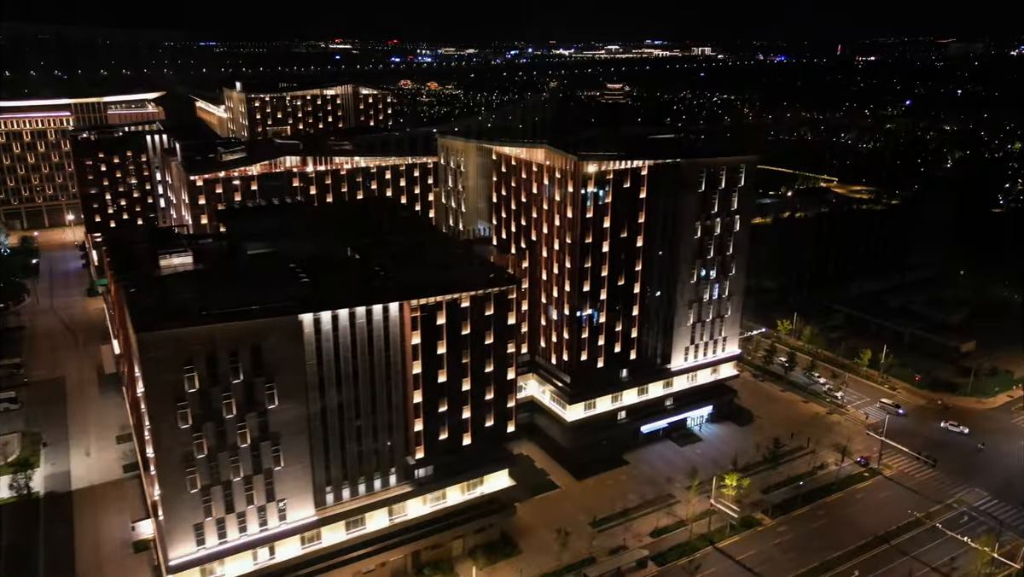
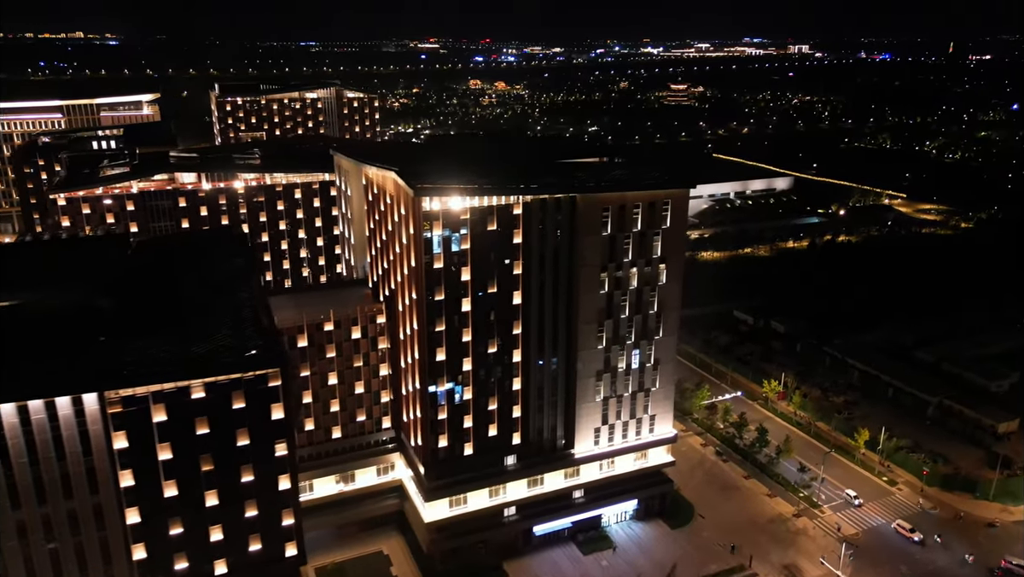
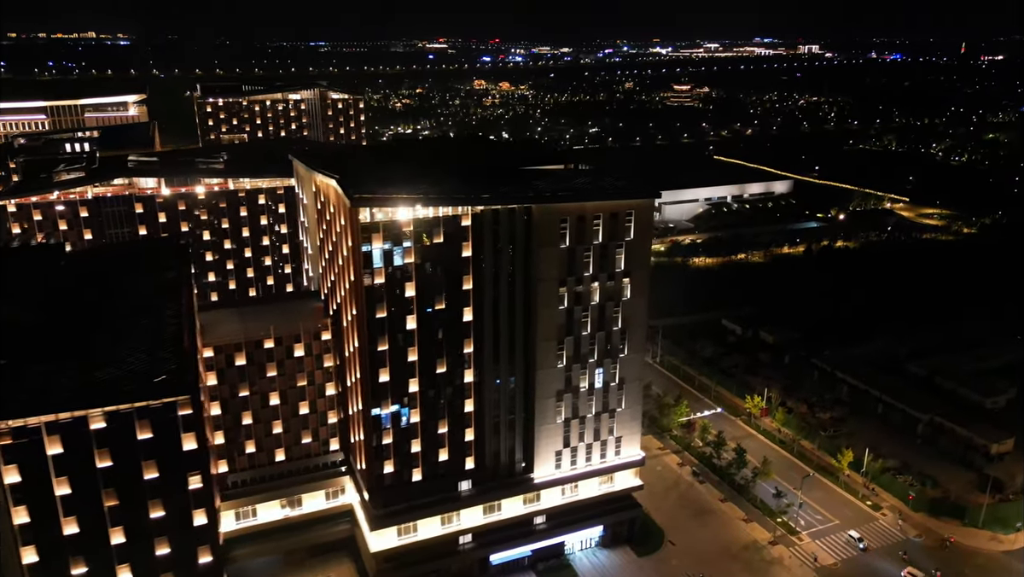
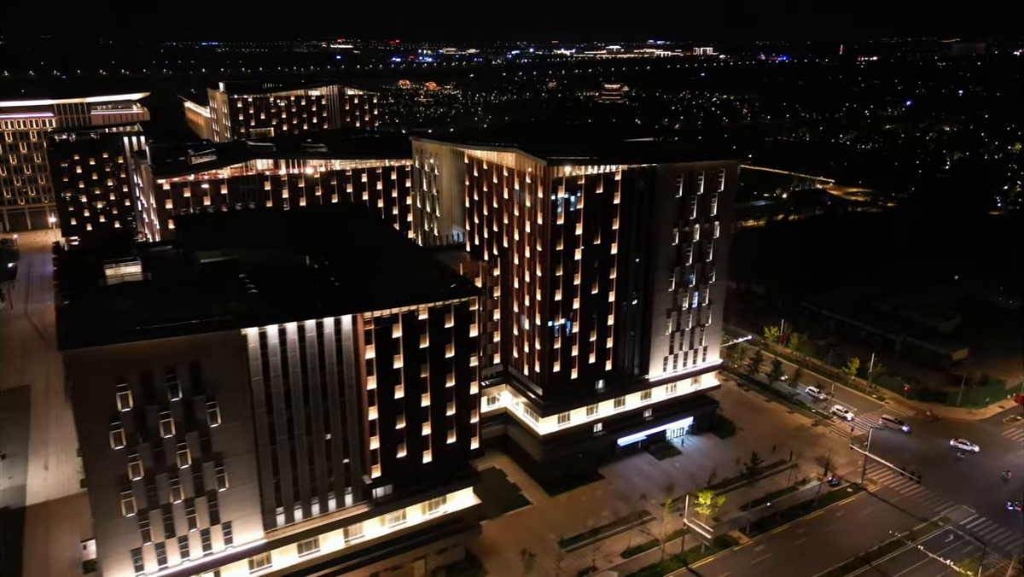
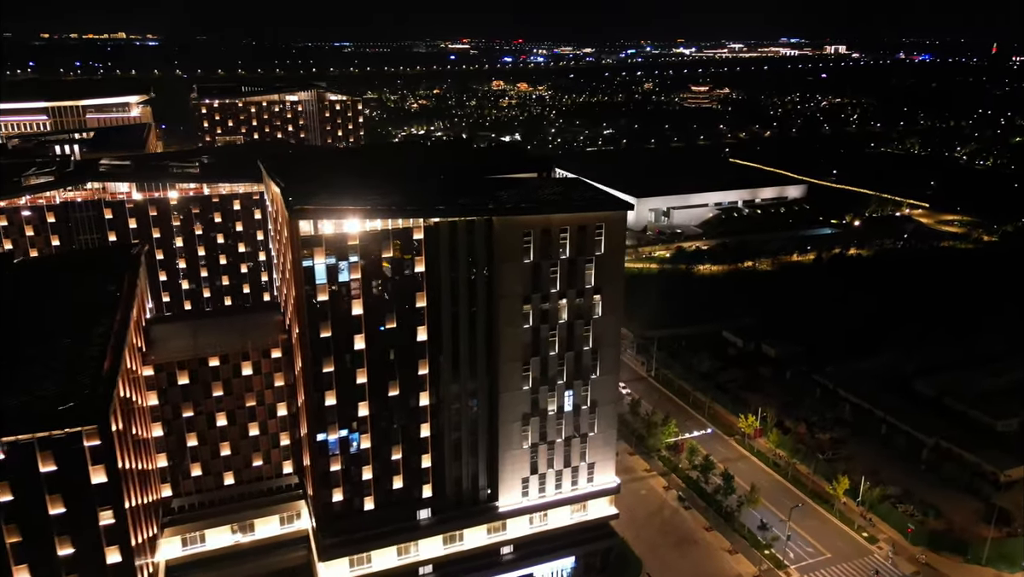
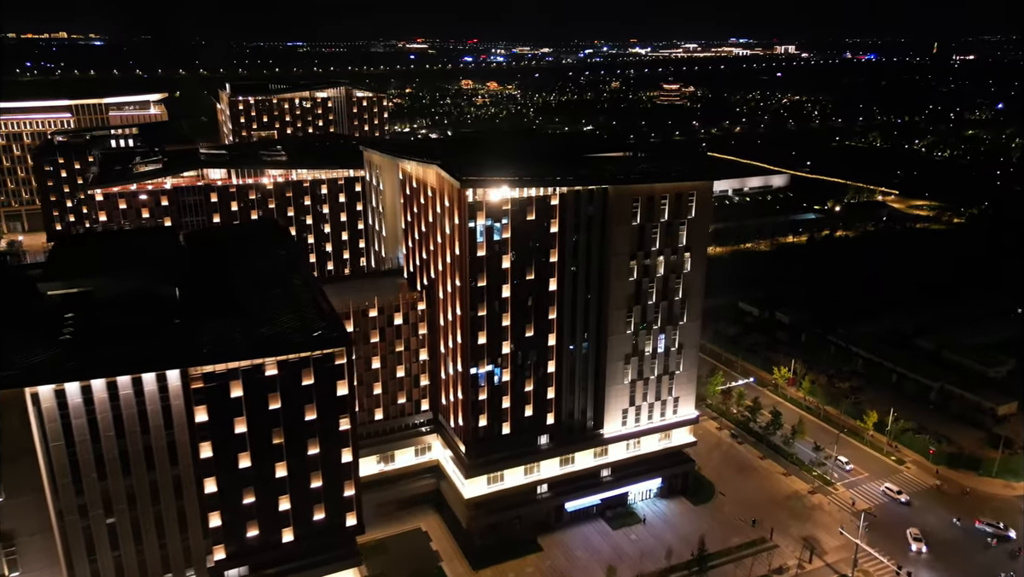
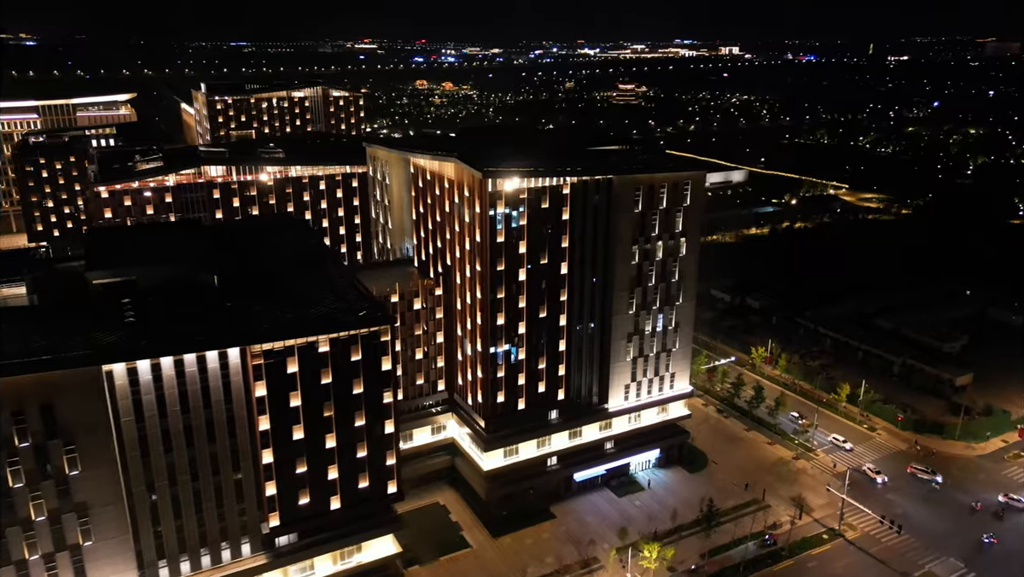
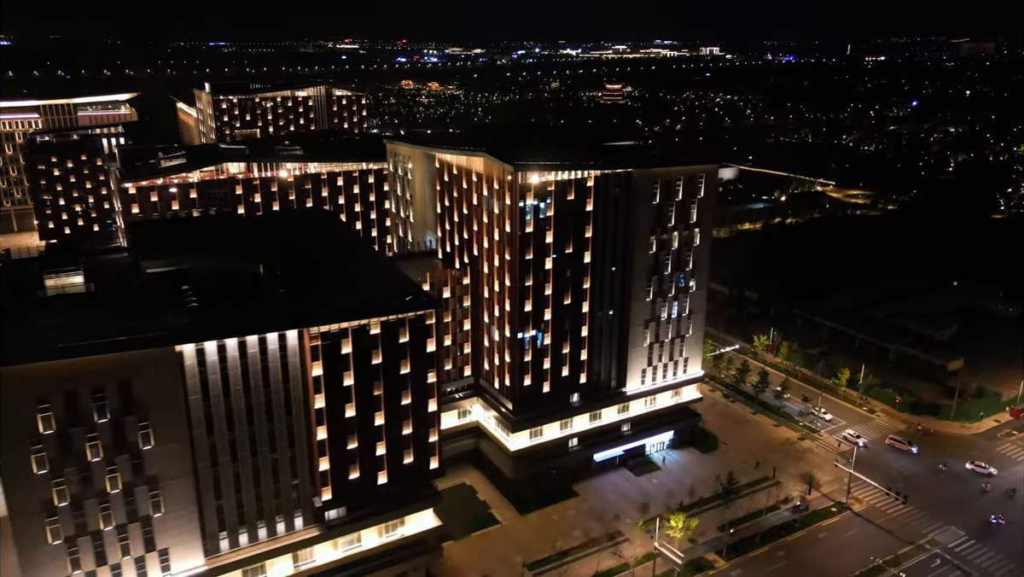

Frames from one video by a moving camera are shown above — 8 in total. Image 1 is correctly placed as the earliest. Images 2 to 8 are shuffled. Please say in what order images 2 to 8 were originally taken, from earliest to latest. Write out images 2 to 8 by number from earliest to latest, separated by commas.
4, 8, 7, 6, 2, 3, 5
